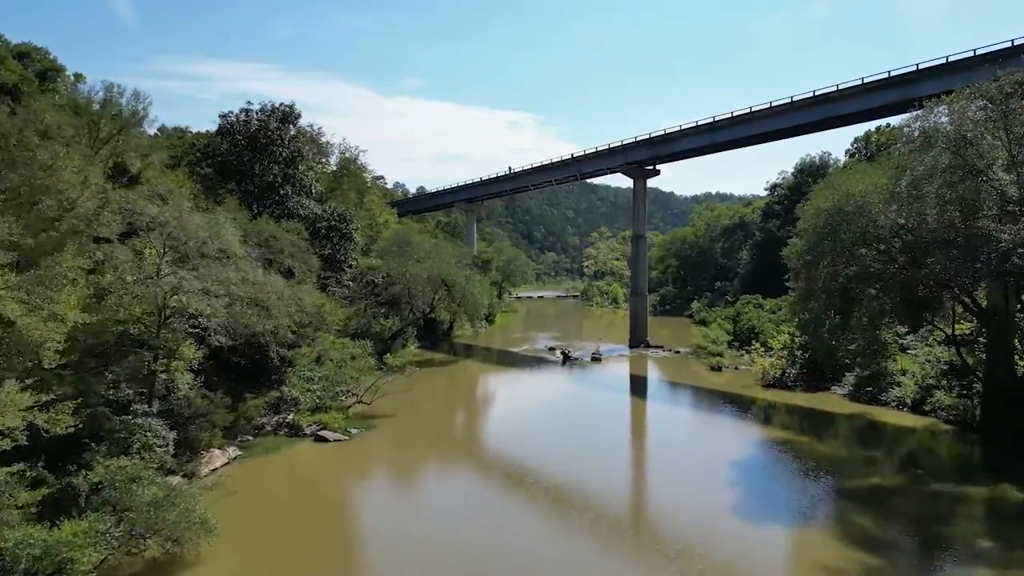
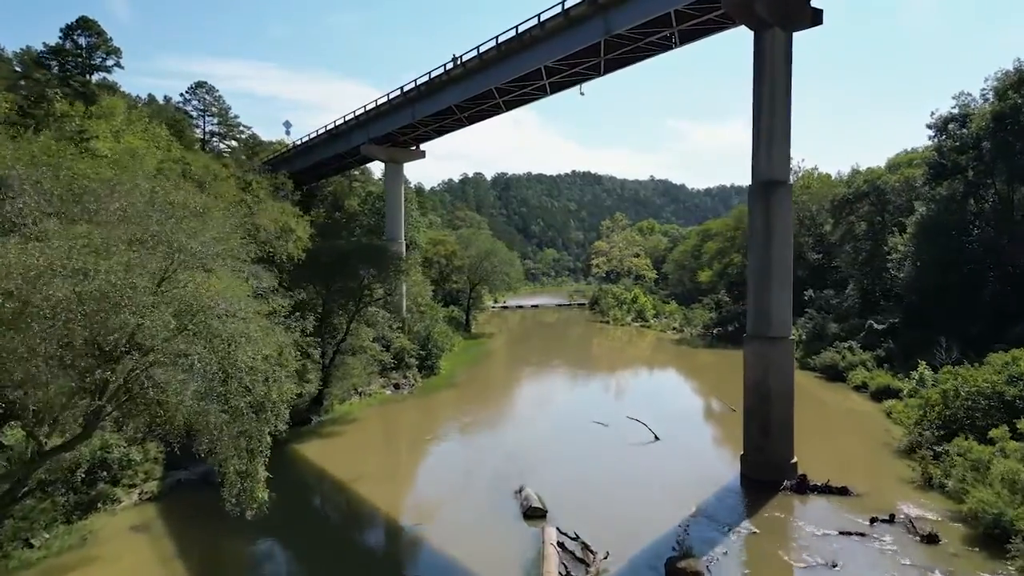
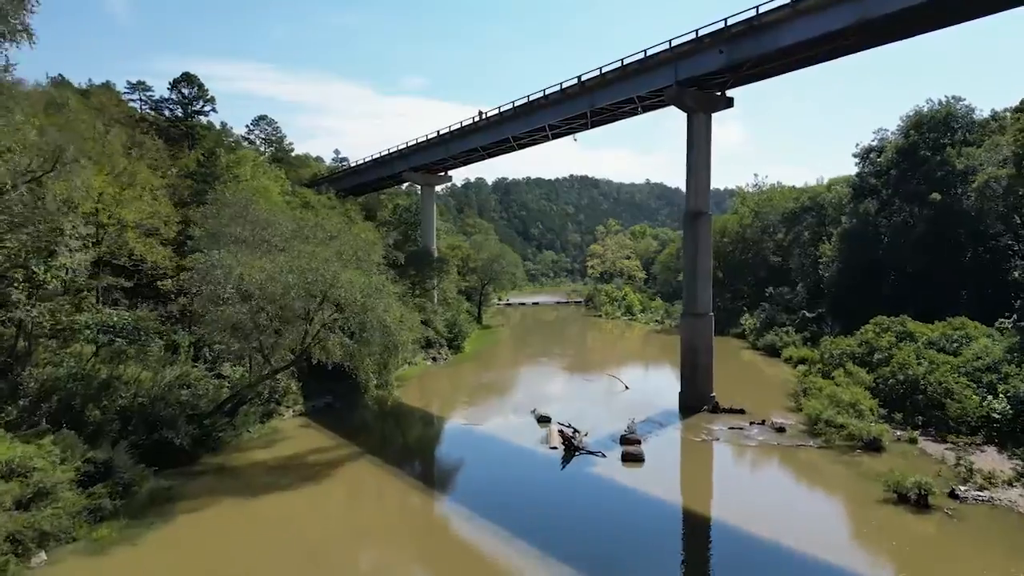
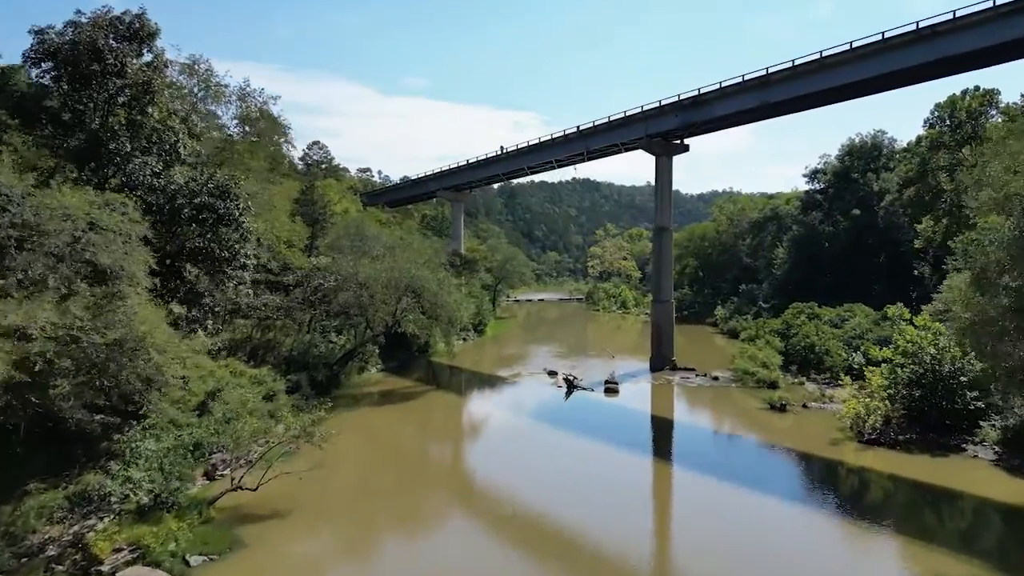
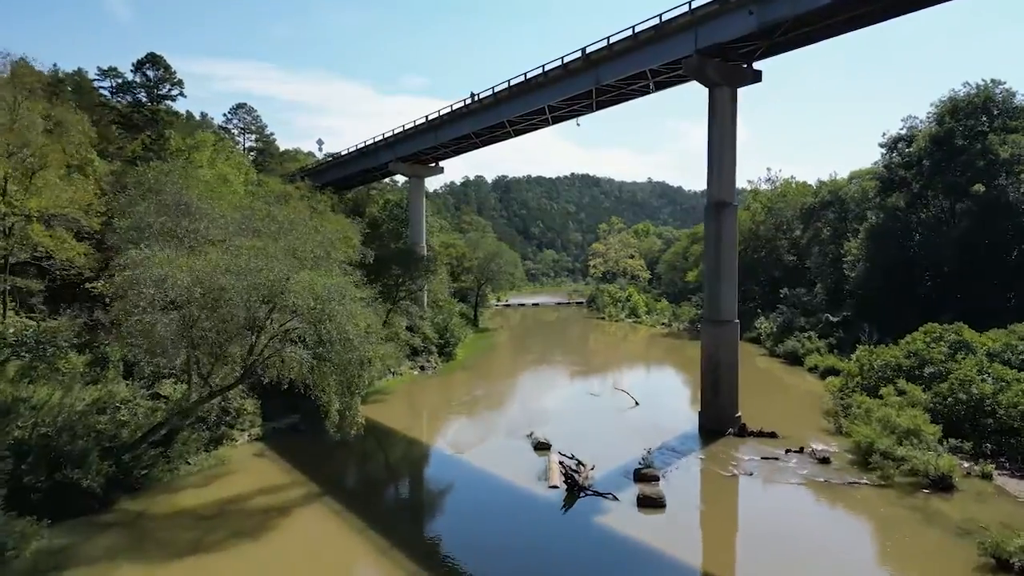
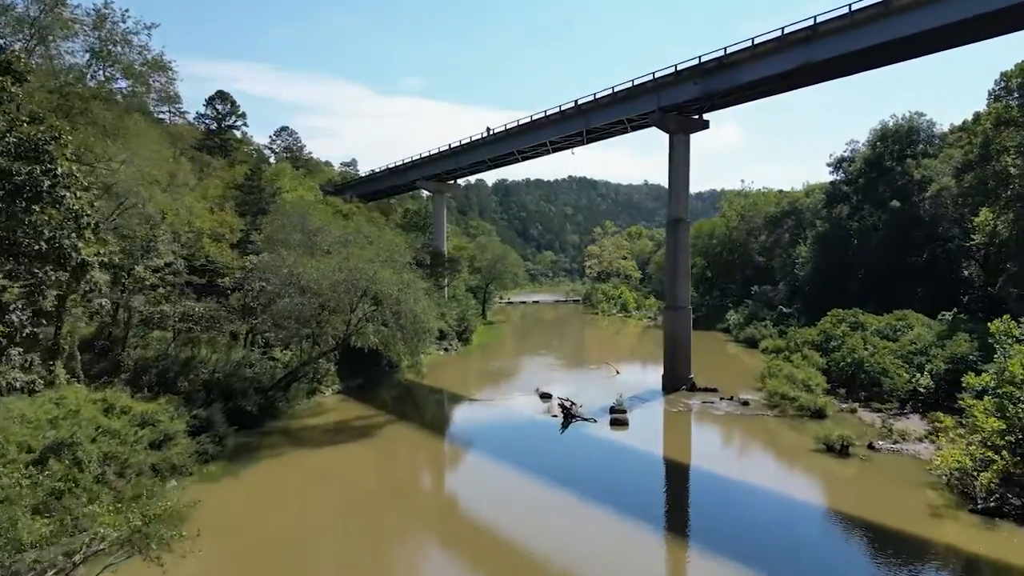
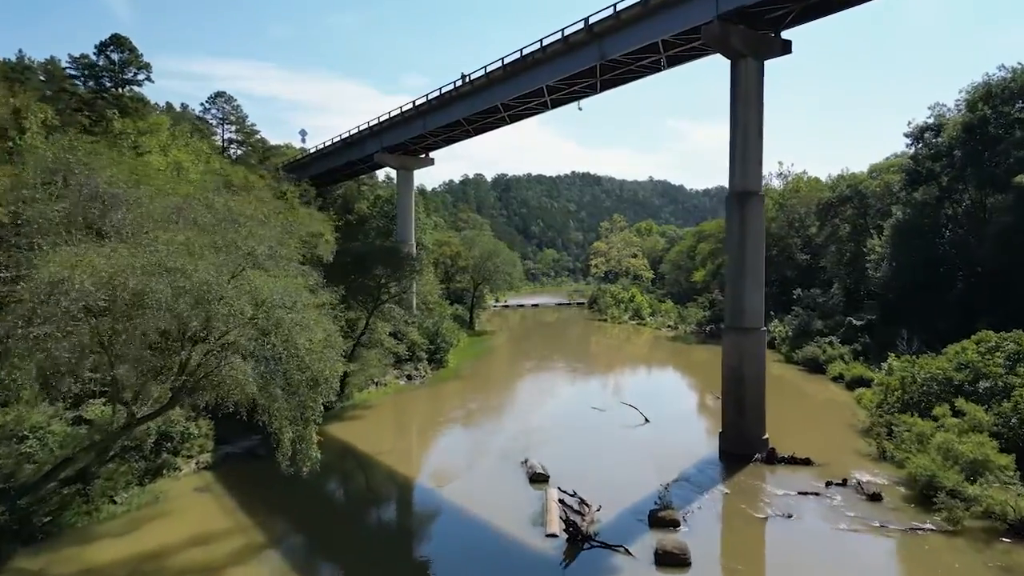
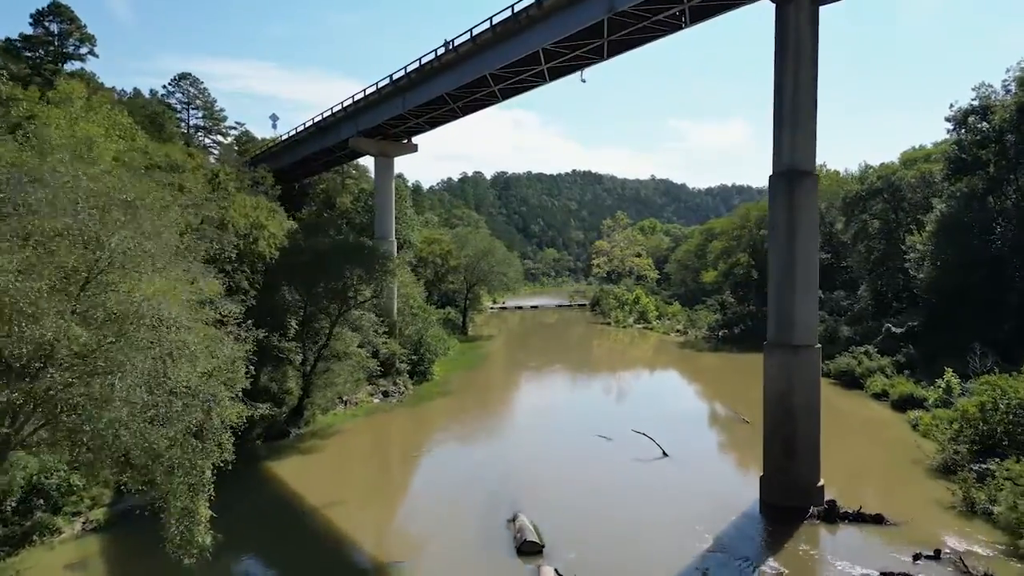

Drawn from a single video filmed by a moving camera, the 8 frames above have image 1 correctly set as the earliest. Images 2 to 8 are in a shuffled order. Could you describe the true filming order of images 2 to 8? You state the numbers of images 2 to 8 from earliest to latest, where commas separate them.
4, 6, 3, 5, 7, 2, 8
